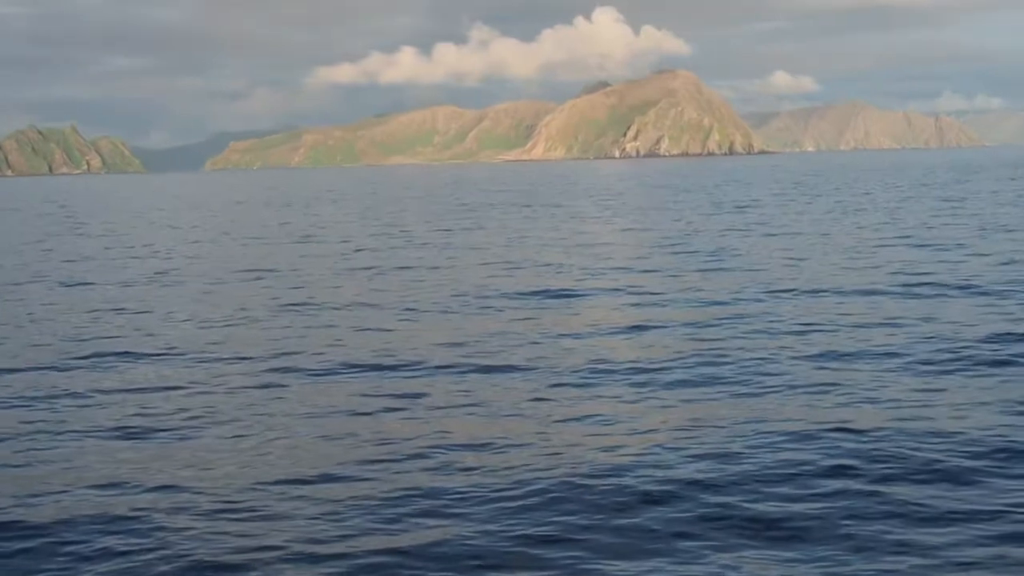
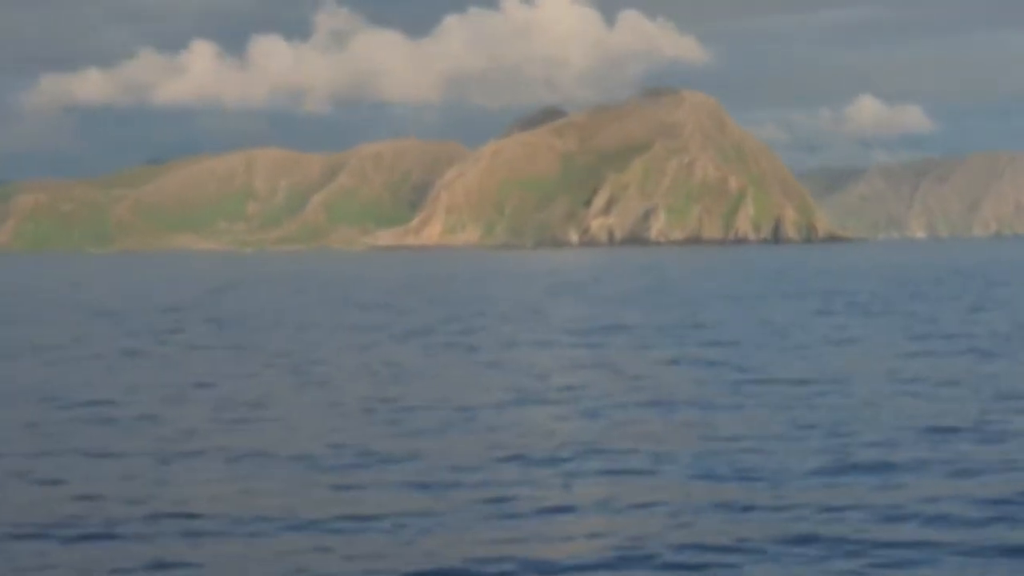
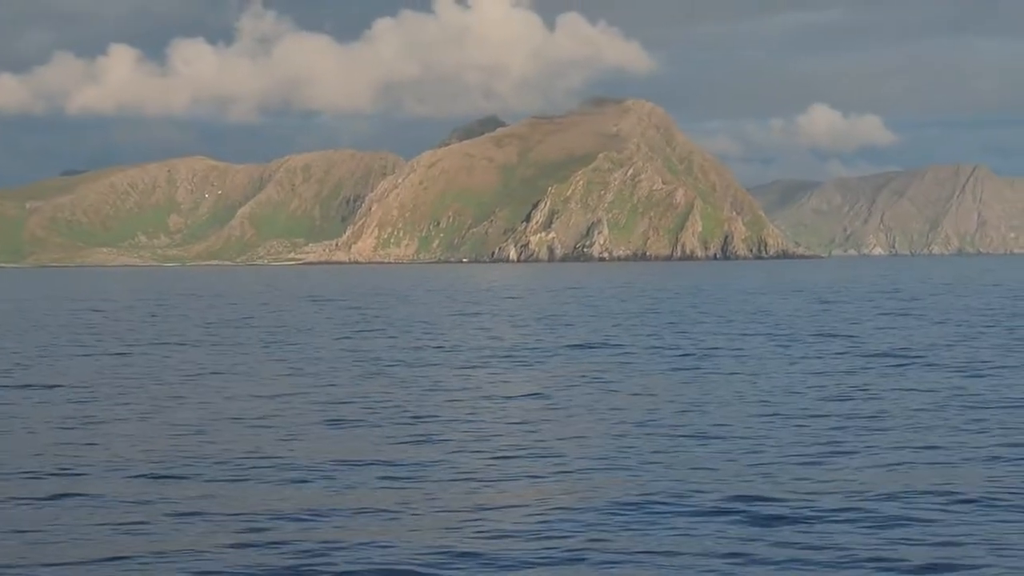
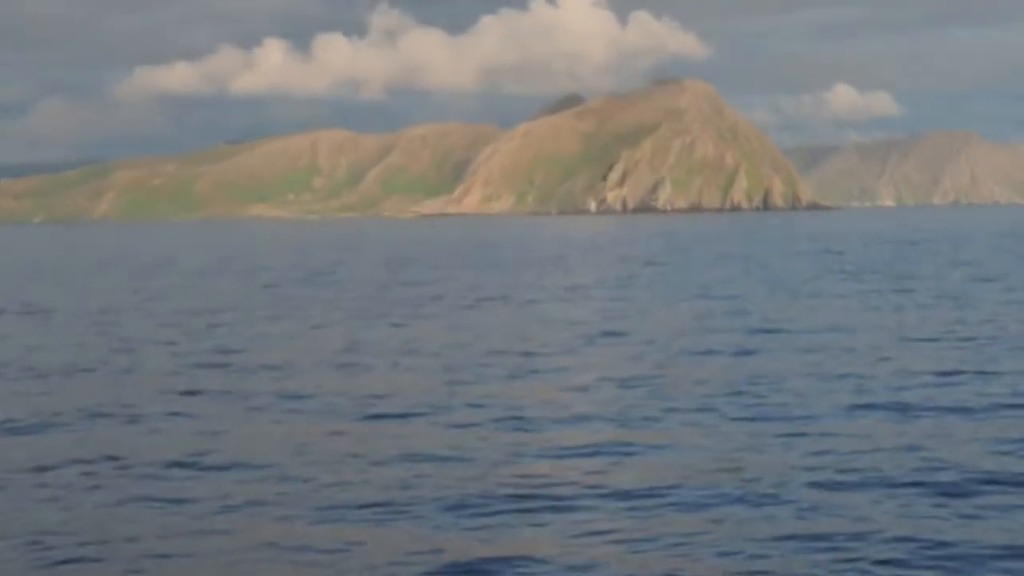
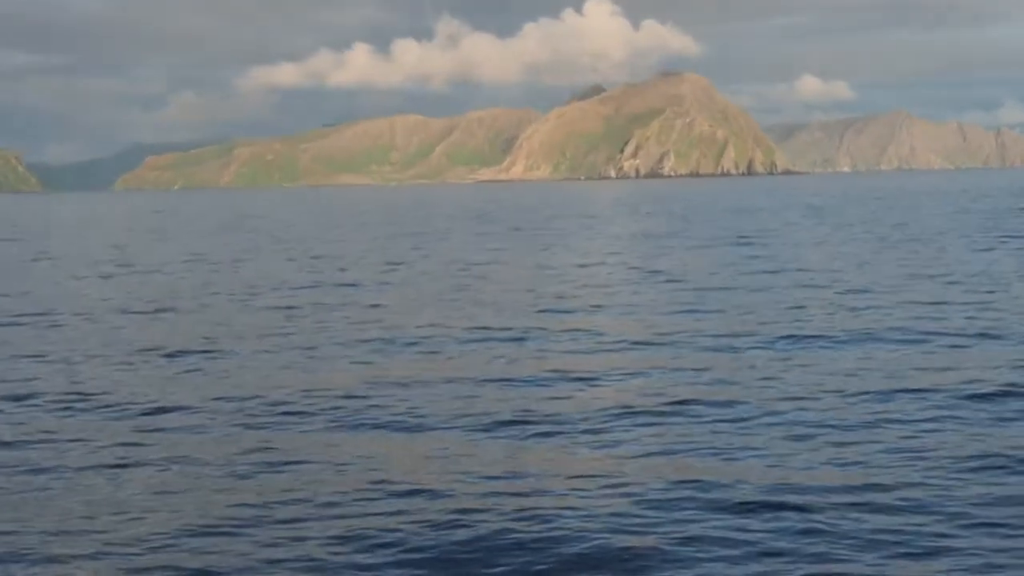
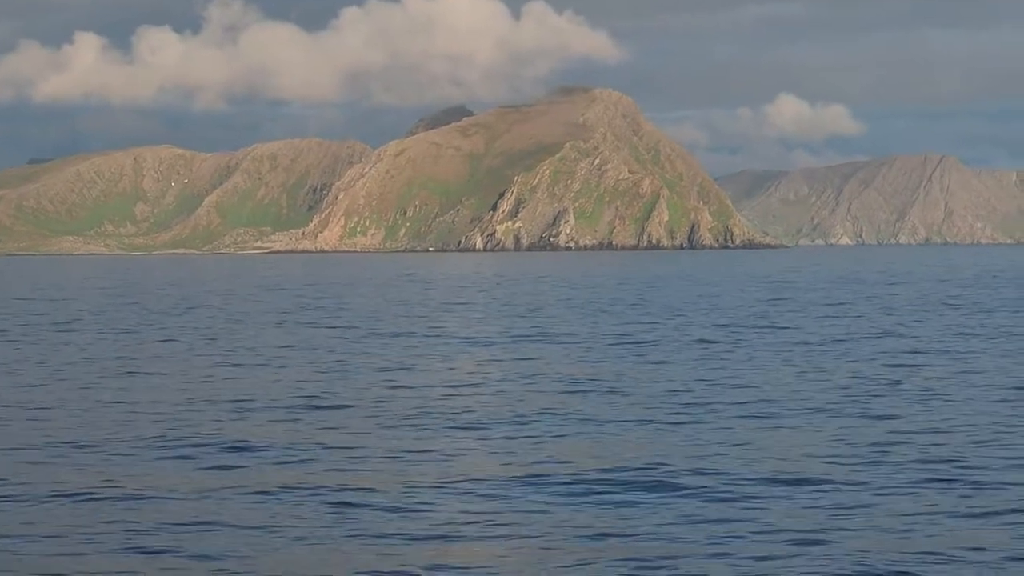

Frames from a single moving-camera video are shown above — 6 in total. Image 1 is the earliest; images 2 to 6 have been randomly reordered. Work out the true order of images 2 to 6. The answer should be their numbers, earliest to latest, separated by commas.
5, 4, 2, 3, 6
